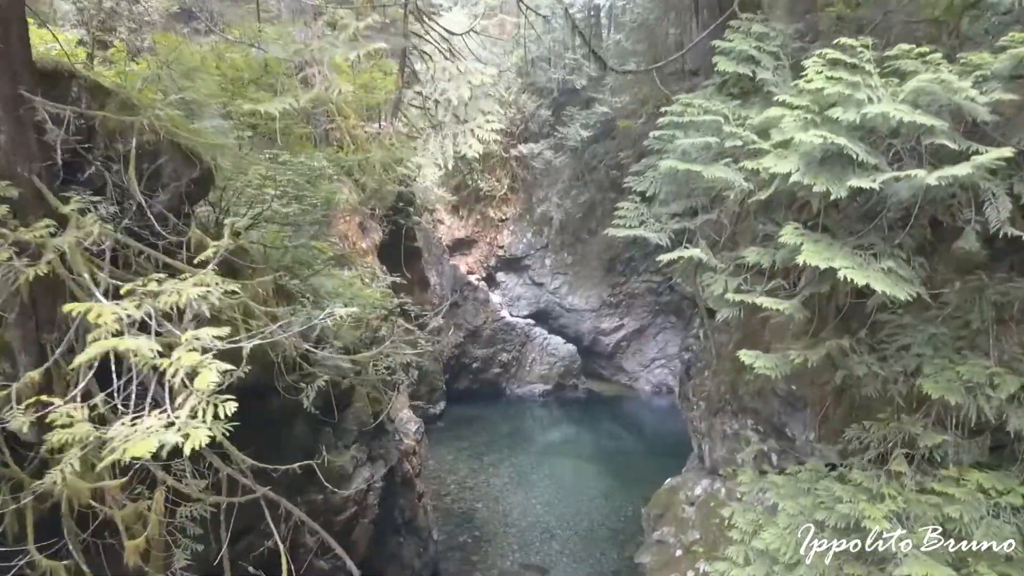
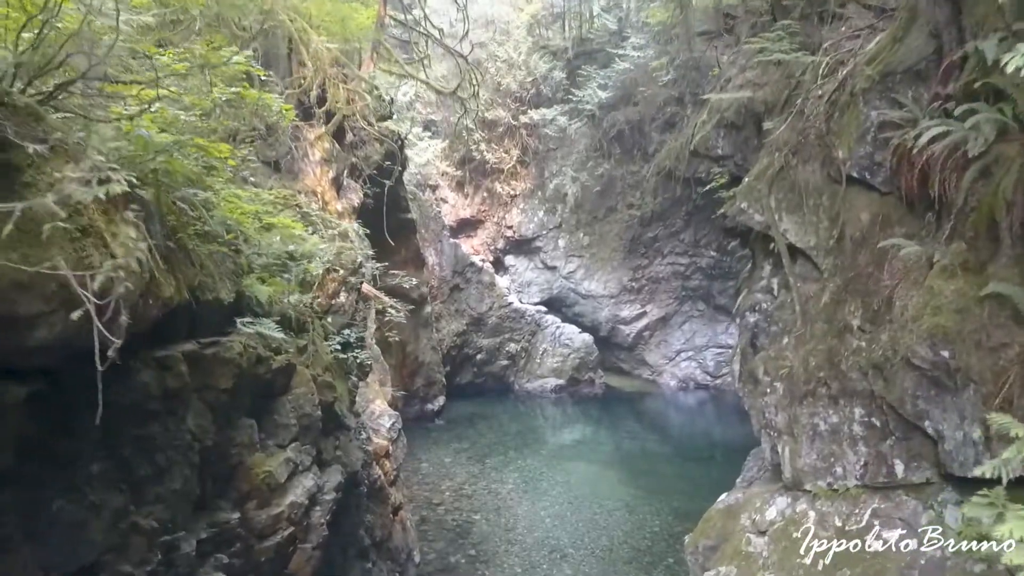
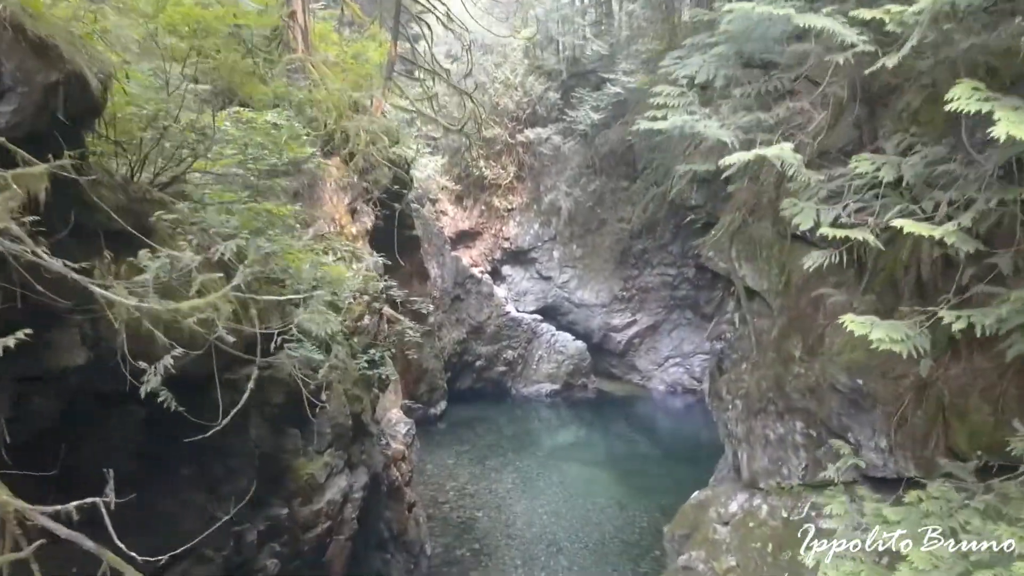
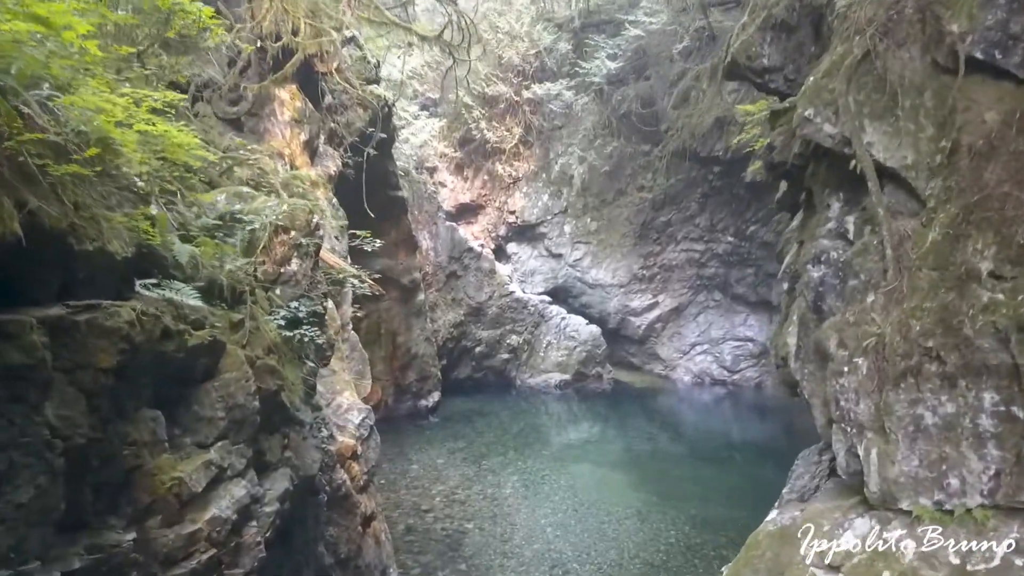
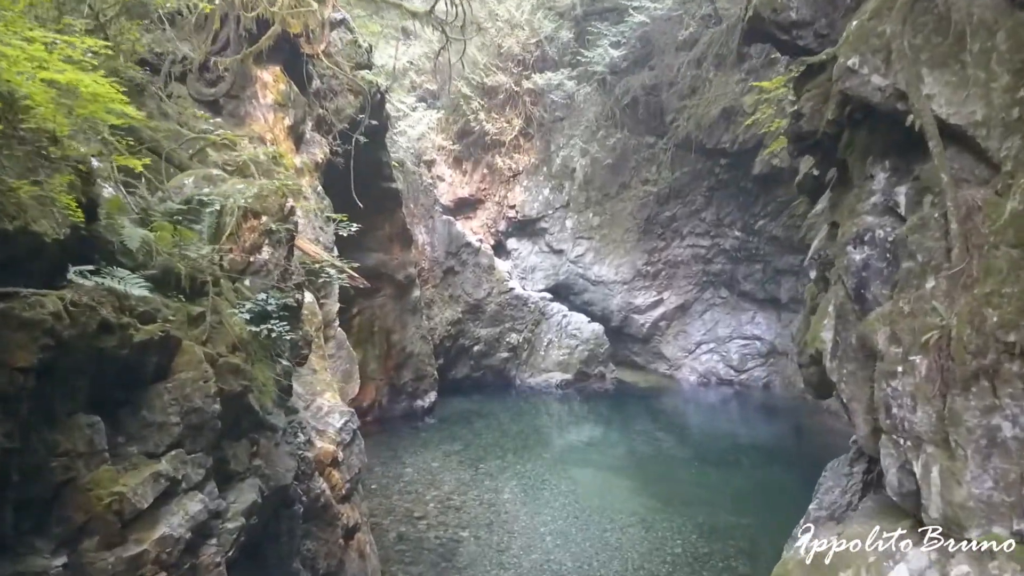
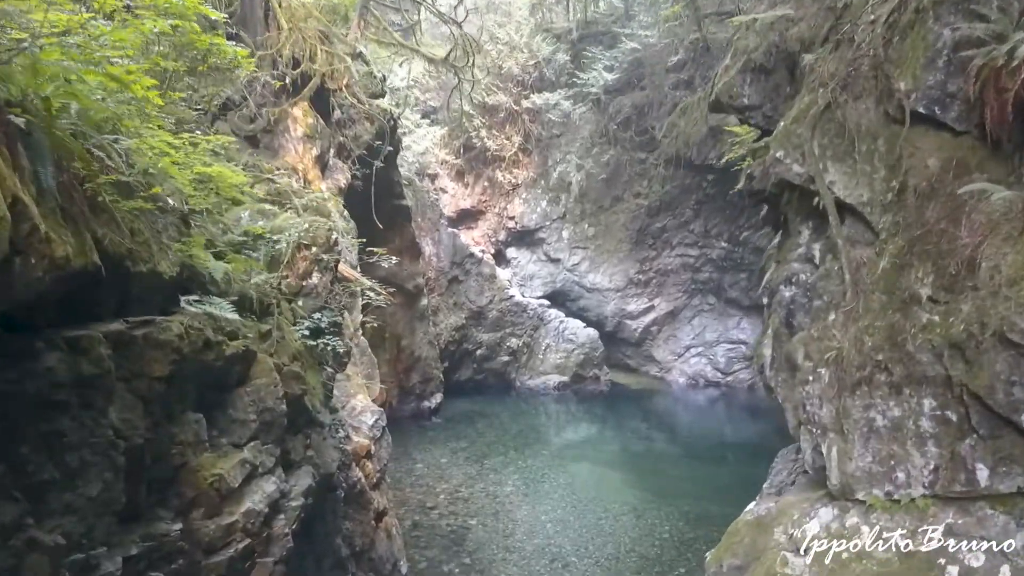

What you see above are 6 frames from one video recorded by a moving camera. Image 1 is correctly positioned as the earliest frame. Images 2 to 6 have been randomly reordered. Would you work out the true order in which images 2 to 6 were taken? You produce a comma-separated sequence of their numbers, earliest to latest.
3, 2, 6, 4, 5
